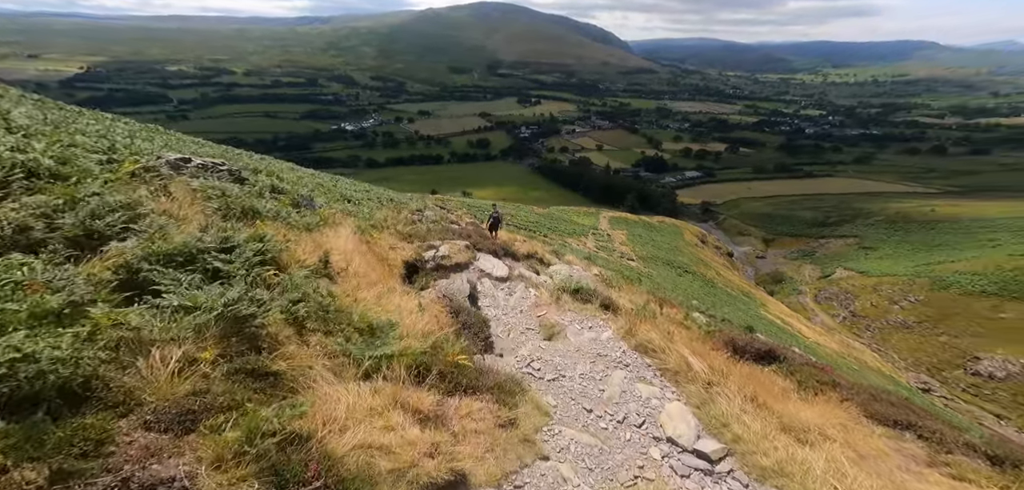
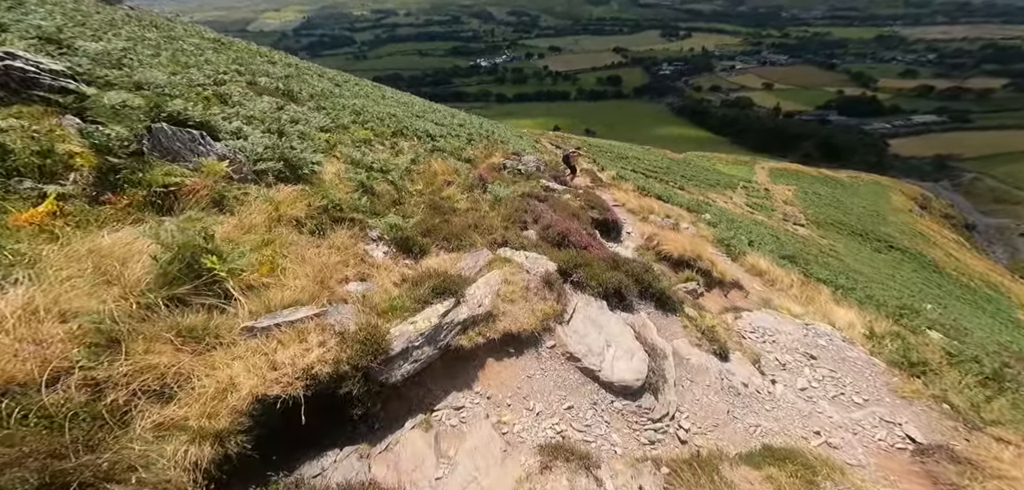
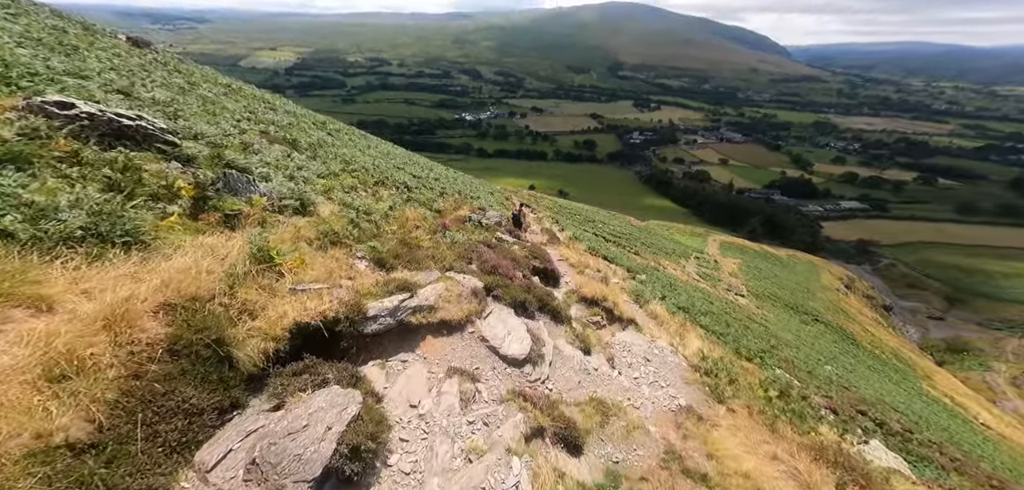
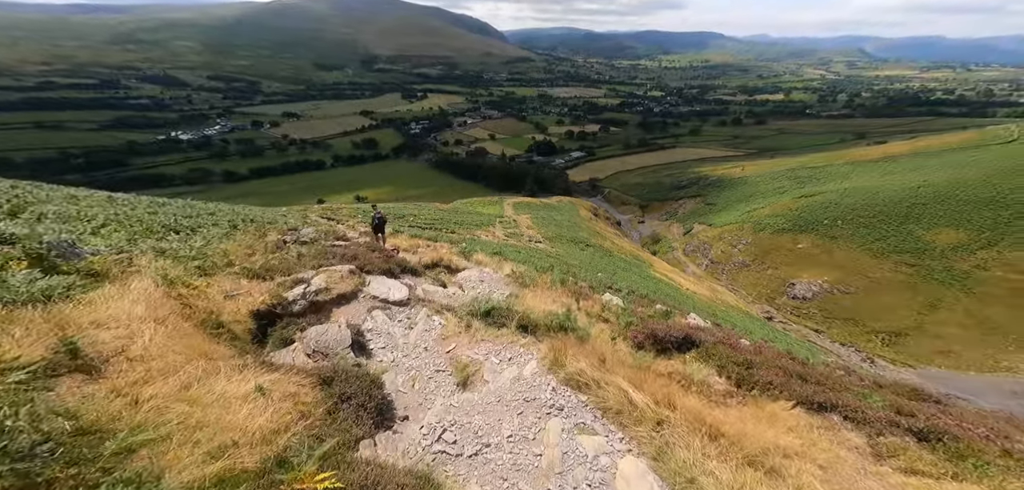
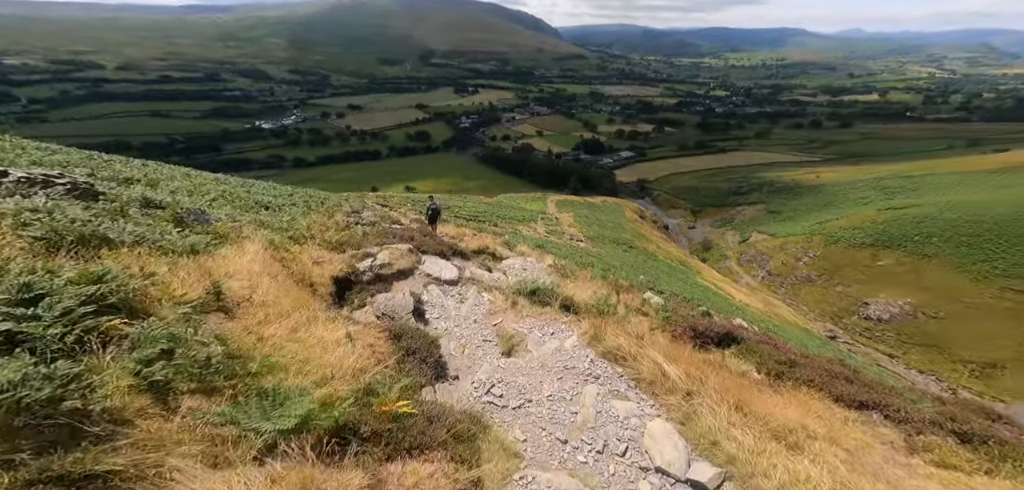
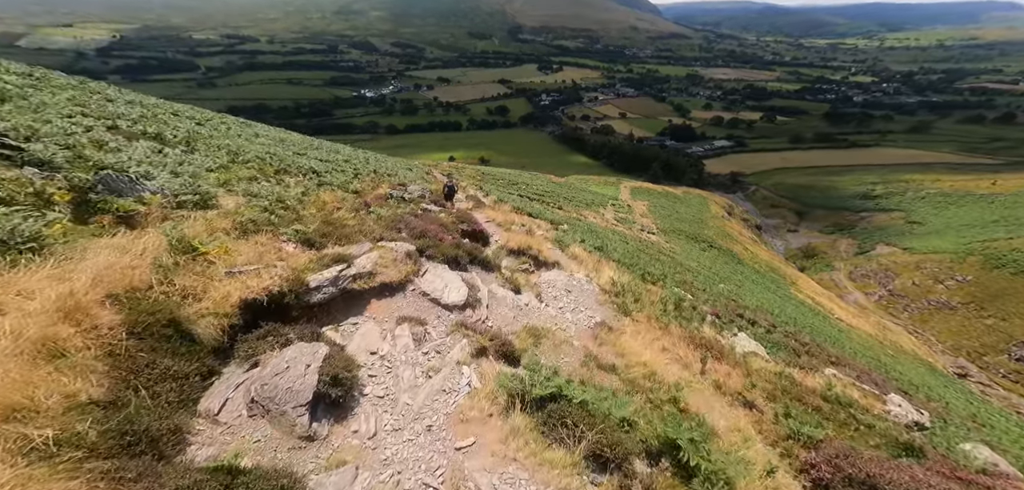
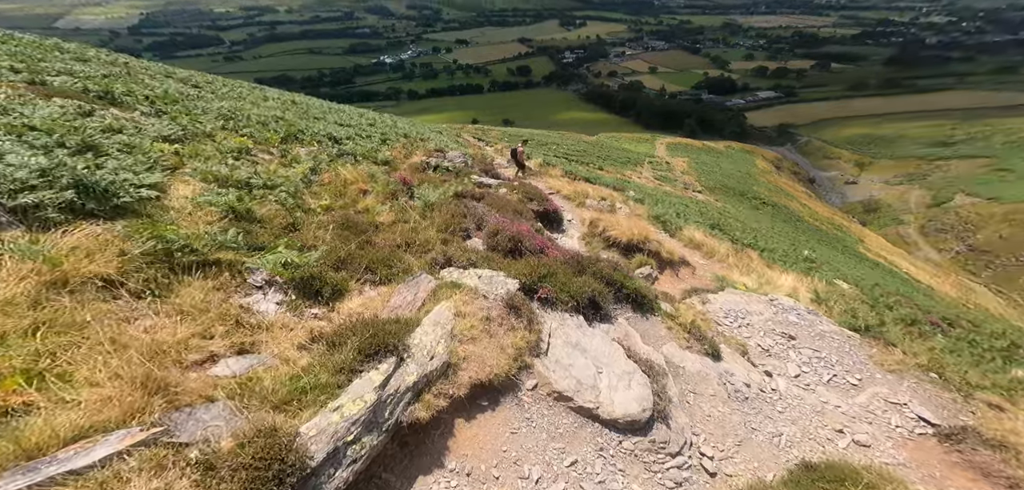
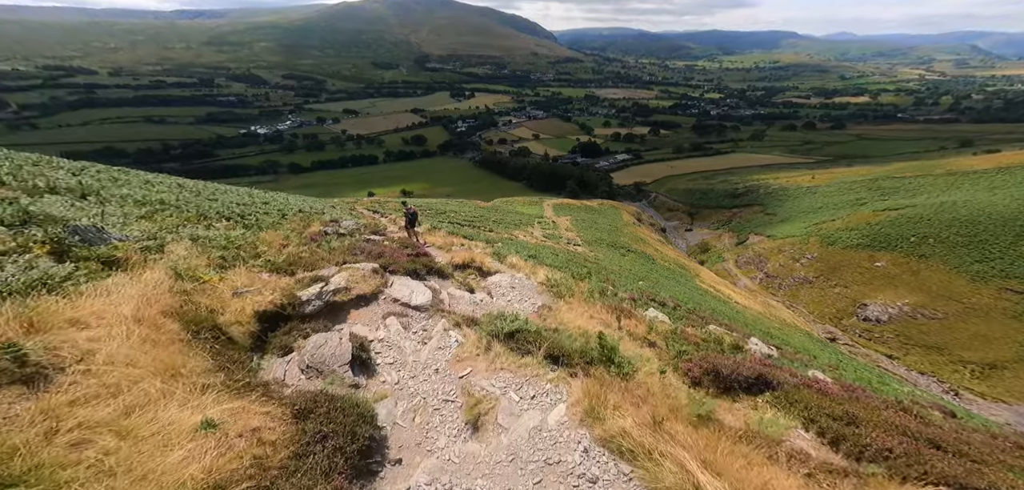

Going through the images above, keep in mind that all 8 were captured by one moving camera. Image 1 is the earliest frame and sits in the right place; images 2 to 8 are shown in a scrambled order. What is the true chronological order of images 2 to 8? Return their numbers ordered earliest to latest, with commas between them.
5, 4, 8, 6, 3, 2, 7
